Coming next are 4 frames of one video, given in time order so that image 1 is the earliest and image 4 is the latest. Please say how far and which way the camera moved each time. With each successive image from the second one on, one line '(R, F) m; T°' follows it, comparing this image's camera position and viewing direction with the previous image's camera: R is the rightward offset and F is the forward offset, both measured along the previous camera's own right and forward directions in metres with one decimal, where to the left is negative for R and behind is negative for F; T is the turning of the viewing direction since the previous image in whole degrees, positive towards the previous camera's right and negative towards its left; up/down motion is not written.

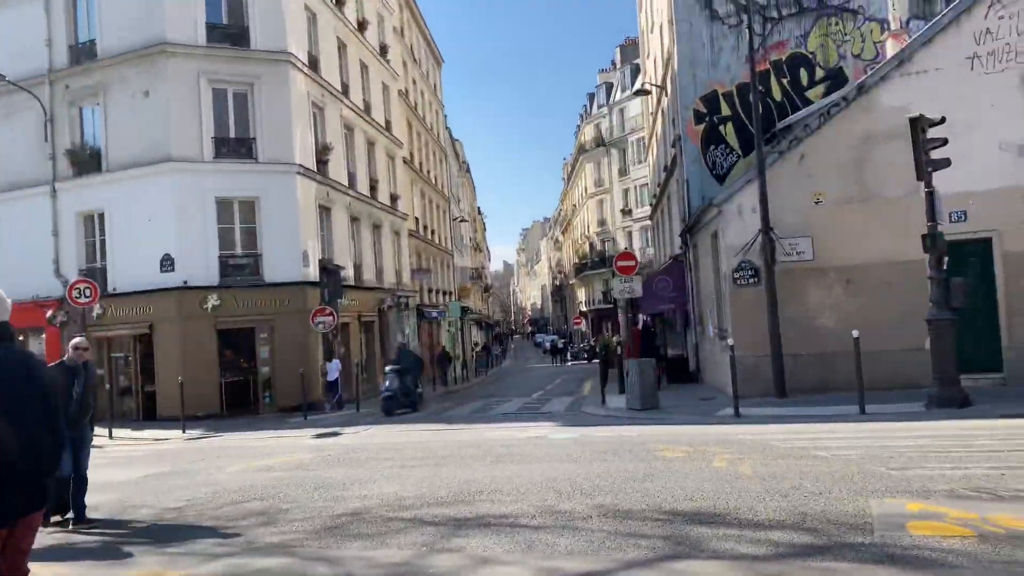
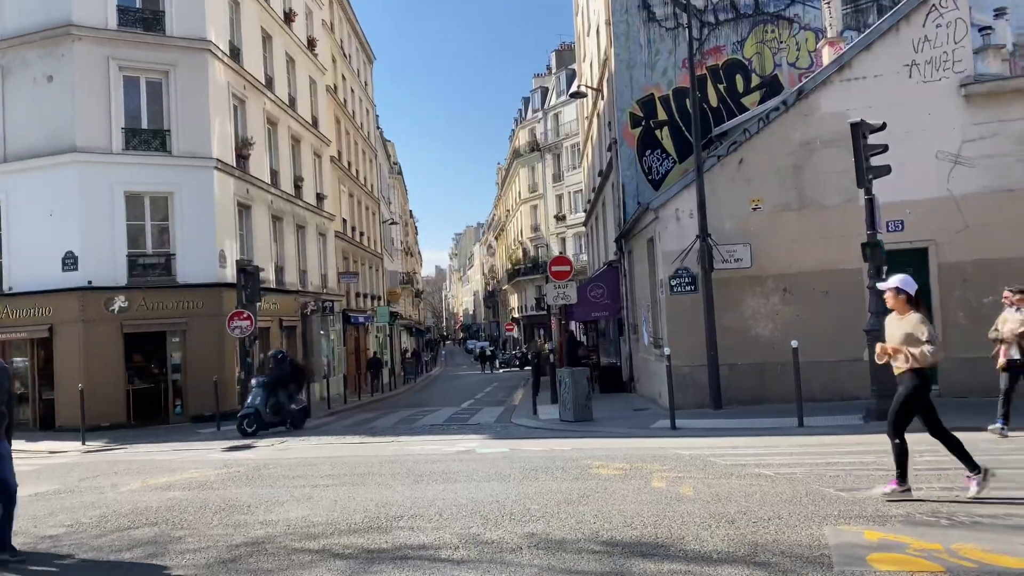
(+0.1, +0.7) m; +5°
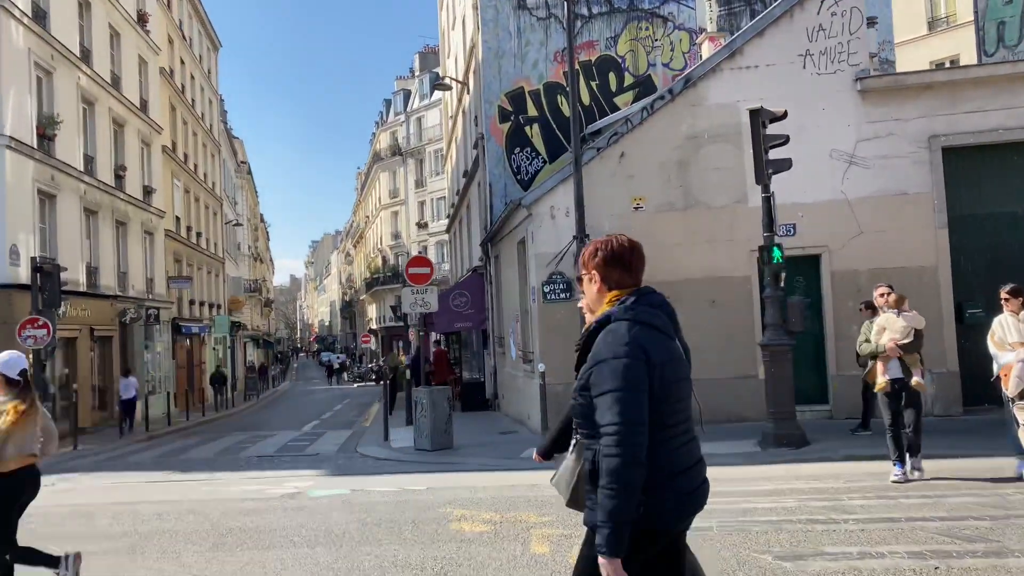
(+0.2, +2.0) m; +10°
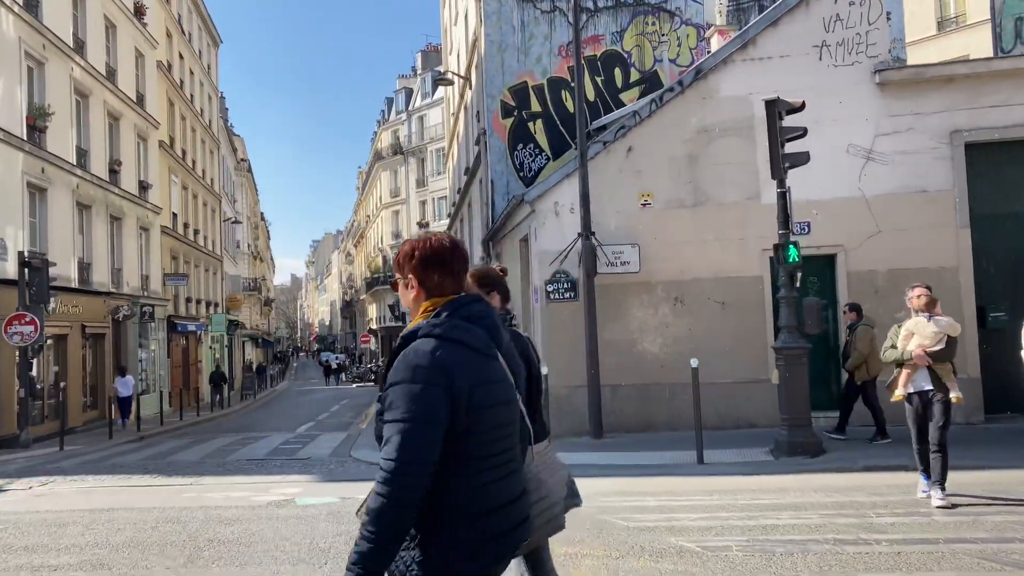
(0.0, +0.5) m; 0°
